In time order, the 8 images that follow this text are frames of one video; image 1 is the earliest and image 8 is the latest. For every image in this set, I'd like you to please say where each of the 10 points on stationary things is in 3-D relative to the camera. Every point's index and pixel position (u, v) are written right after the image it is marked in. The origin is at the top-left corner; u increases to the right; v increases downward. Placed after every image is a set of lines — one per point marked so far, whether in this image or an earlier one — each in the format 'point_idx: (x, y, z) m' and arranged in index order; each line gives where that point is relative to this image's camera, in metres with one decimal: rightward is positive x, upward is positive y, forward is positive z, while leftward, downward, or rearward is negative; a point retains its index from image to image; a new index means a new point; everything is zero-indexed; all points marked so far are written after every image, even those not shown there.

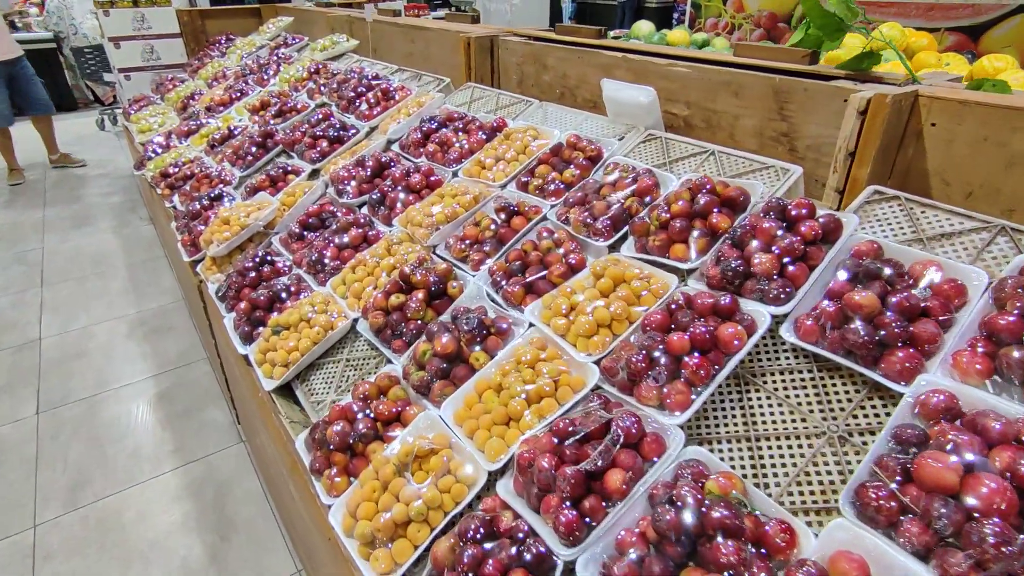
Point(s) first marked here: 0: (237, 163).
0: (-1.3, +0.6, +2.6) m
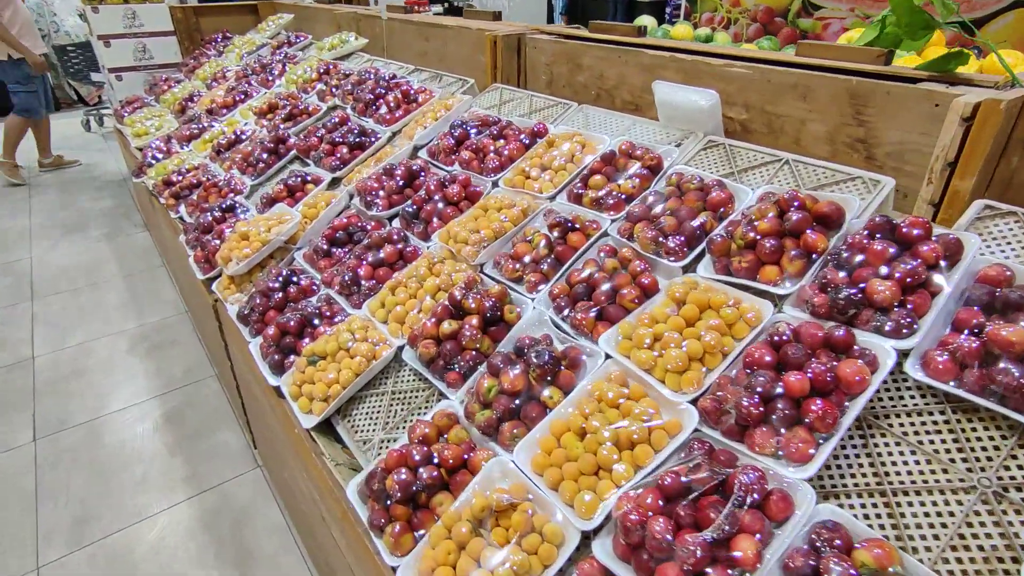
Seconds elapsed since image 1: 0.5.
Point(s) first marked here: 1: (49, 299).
0: (-1.2, +0.5, +2.4) m
1: (-2.9, -0.1, +3.5) m
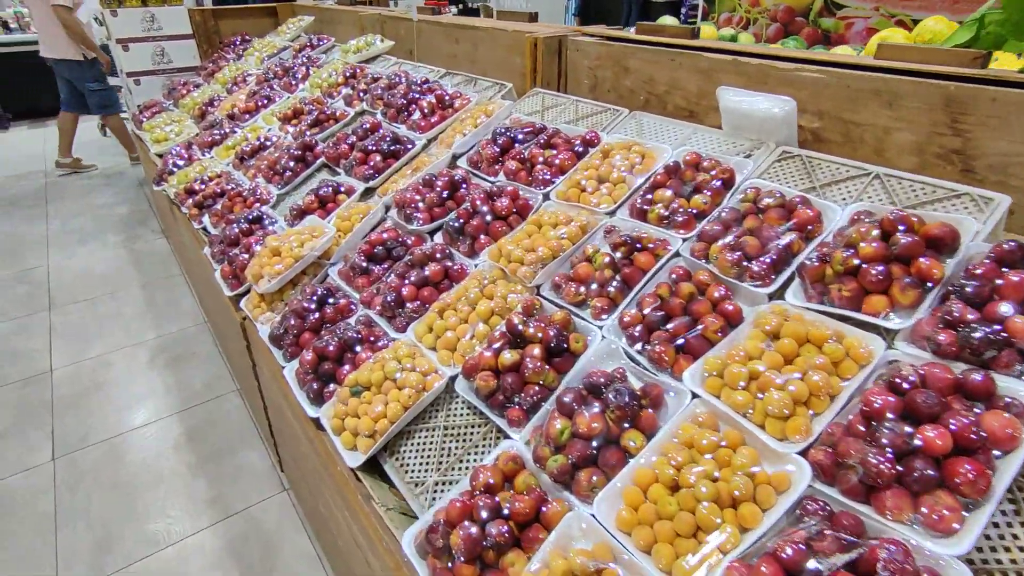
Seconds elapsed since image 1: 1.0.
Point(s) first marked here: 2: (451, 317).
0: (-1.0, +0.5, +2.3) m
1: (-2.8, -0.1, +3.4) m
2: (-0.2, -0.1, +1.4) m
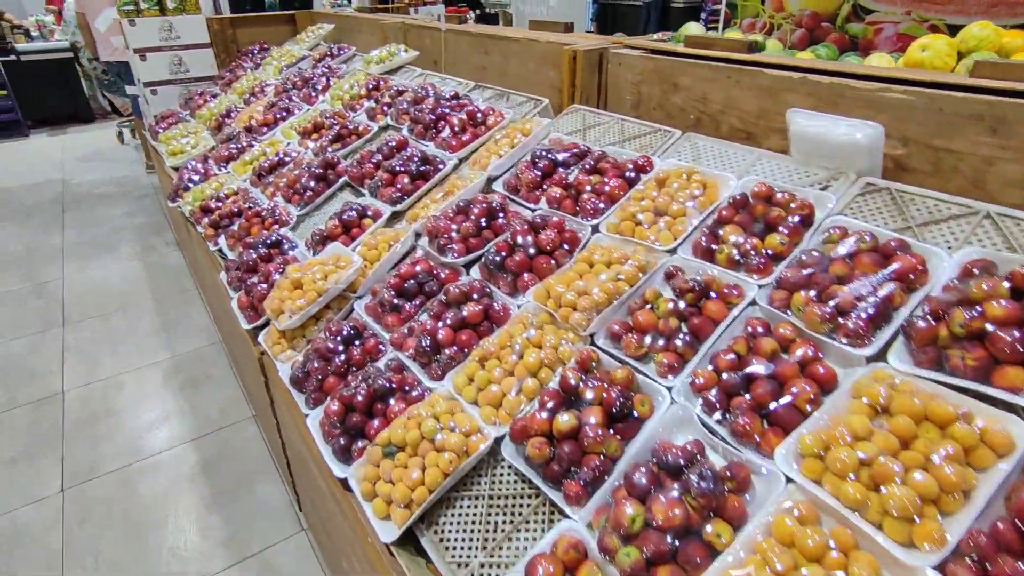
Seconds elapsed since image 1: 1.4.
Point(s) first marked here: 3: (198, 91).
0: (-0.9, +0.4, +2.2) m
1: (-2.6, -0.2, +3.3) m
2: (0.0, -0.2, +1.2) m
3: (-2.2, +1.4, +3.8) m
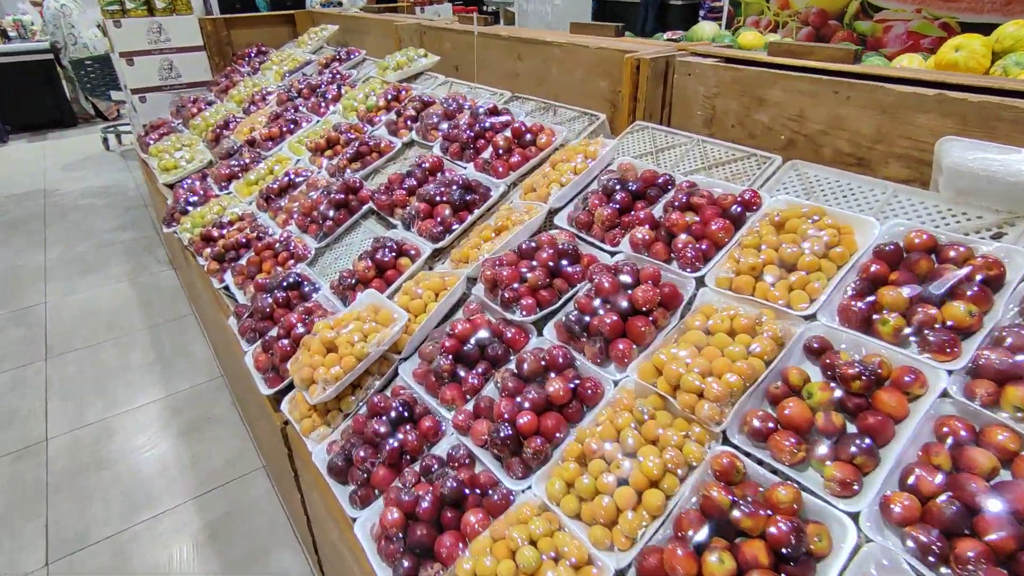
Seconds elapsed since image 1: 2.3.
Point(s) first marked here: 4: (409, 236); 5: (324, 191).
0: (-0.7, +0.2, +1.9) m
1: (-2.5, -0.4, +3.0) m
2: (+0.2, -0.3, +1.0) m
3: (-2.0, +1.2, +3.5) m
4: (-0.3, +0.2, +1.7) m
5: (-0.7, +0.3, +2.0) m
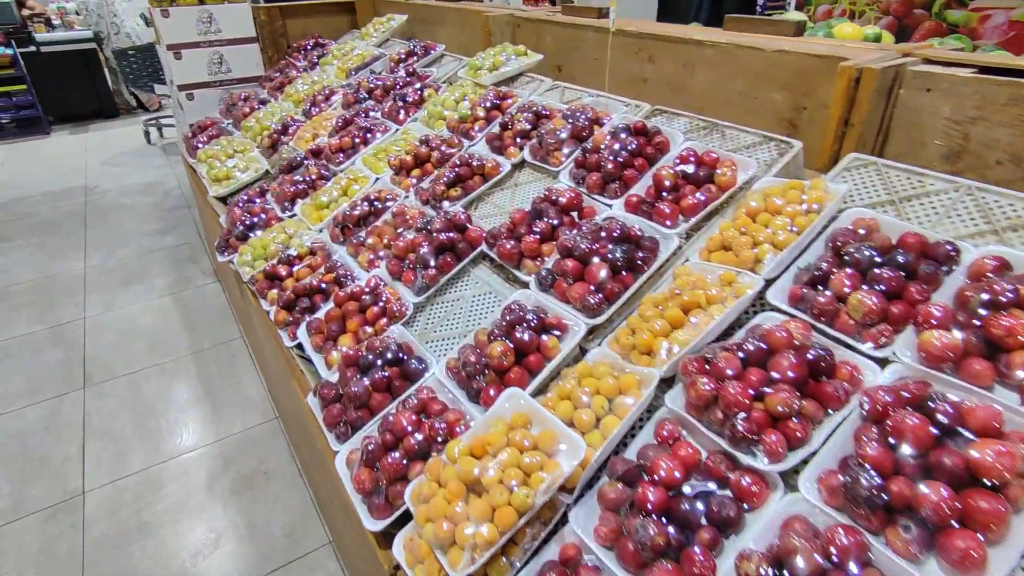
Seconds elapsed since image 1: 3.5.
0: (-0.3, 0.0, +1.5) m
1: (-2.0, -0.5, +2.7) m
2: (+0.5, -0.5, +0.6) m
3: (-1.5, +1.1, +3.2) m
4: (+0.1, 0.0, +1.3) m
5: (-0.3, +0.2, +1.6) m
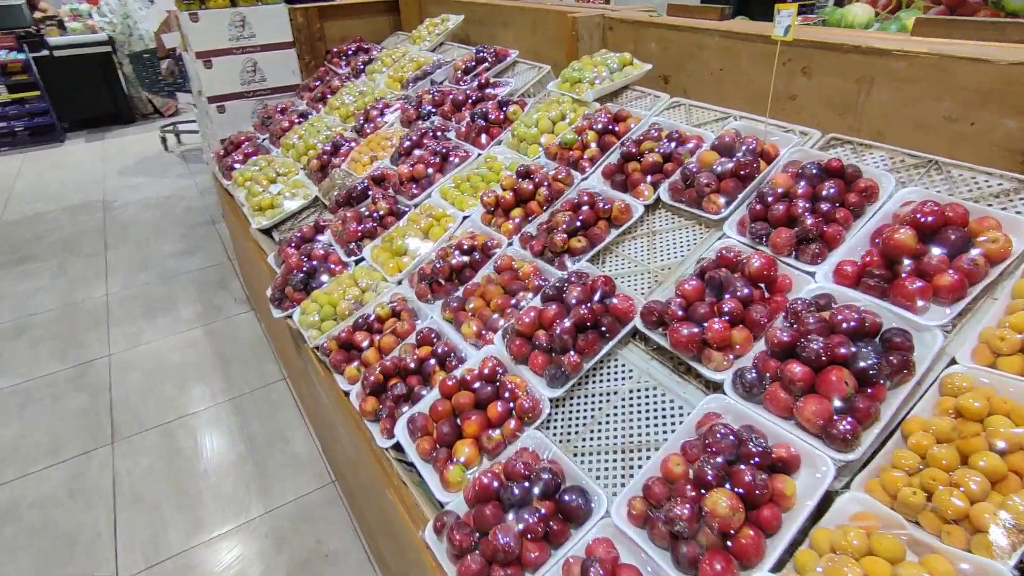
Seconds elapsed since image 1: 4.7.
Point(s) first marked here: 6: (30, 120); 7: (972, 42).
0: (0.0, -0.2, +1.2) m
1: (-1.7, -0.7, +2.4) m
2: (+0.8, -0.7, +0.2) m
3: (-1.2, +0.9, +2.9) m
4: (+0.4, -0.2, +0.9) m
5: (+0.1, 0.0, +1.3) m
6: (-5.1, +1.8, +5.9) m
7: (+1.1, +0.5, +1.2) m
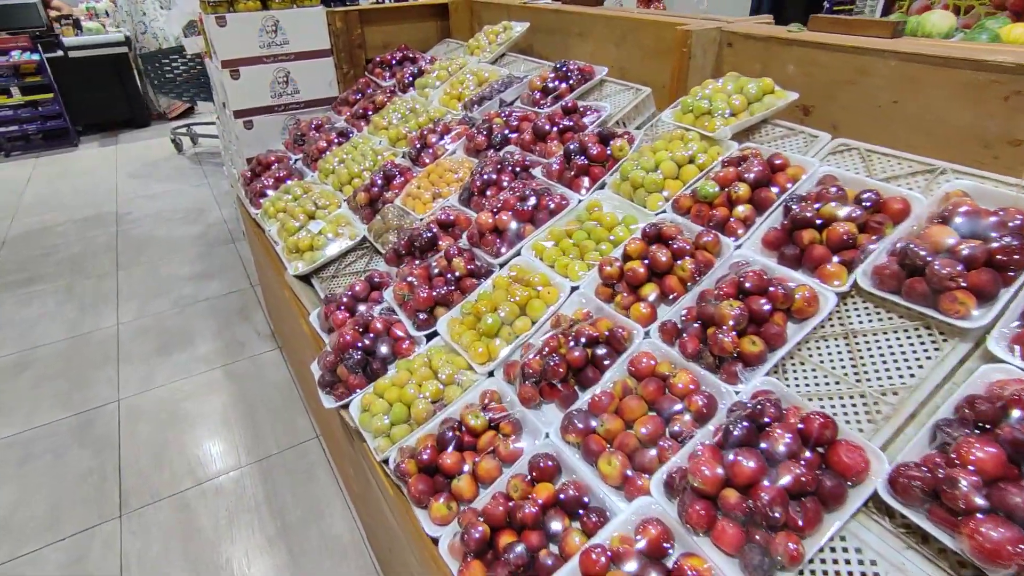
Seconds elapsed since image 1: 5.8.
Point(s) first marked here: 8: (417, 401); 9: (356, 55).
0: (+0.3, -0.4, +0.8) m
1: (-1.4, -0.9, +2.1) m
2: (+1.1, -1.0, -0.2) m
3: (-0.9, +0.7, +2.5) m
4: (+0.7, -0.4, +0.6) m
5: (+0.4, -0.2, +0.9) m
6: (-4.7, +1.7, +5.6) m
7: (+1.4, +0.3, +0.9) m
8: (-0.2, -0.3, +1.2) m
9: (-0.8, +1.2, +2.8) m
